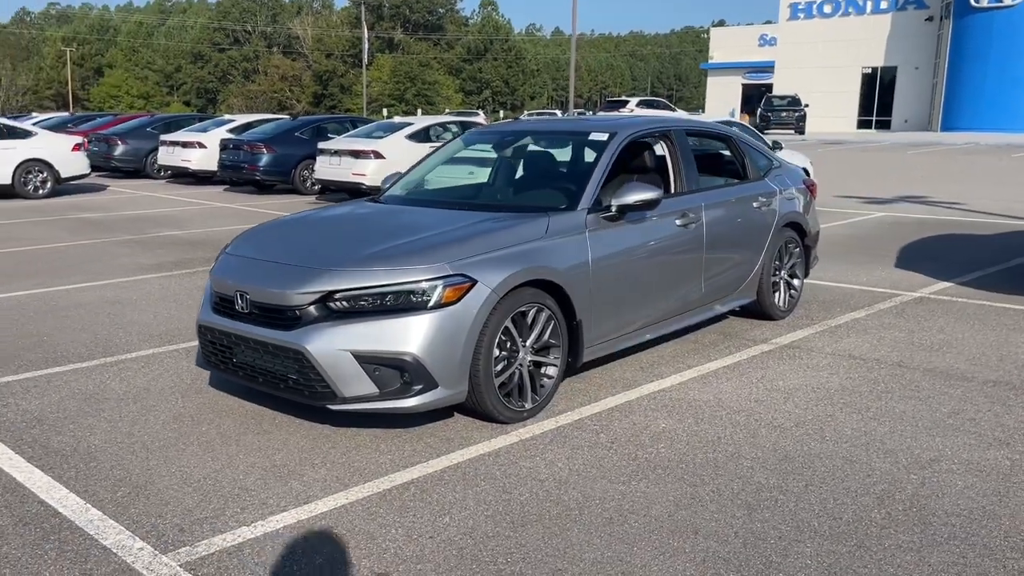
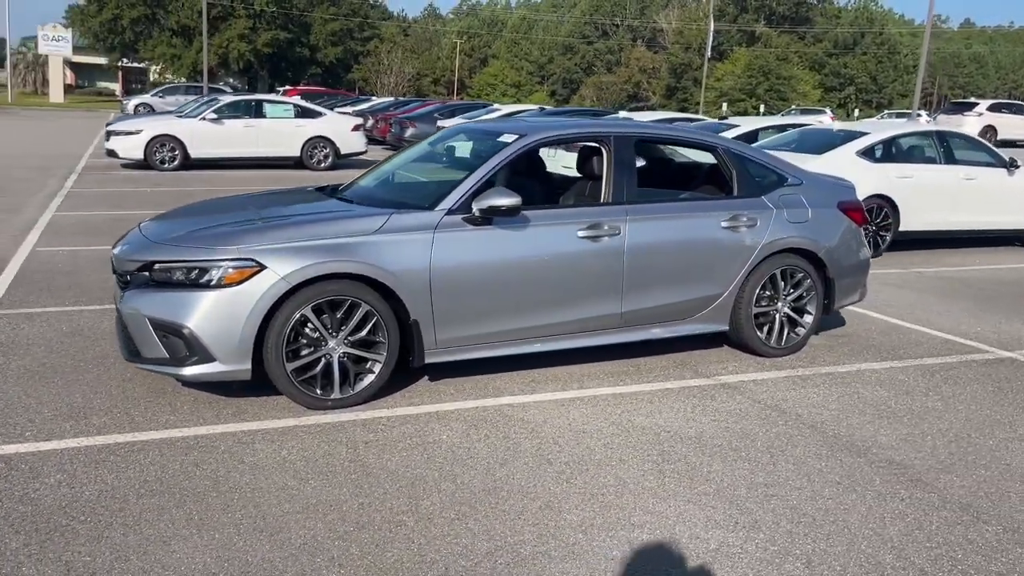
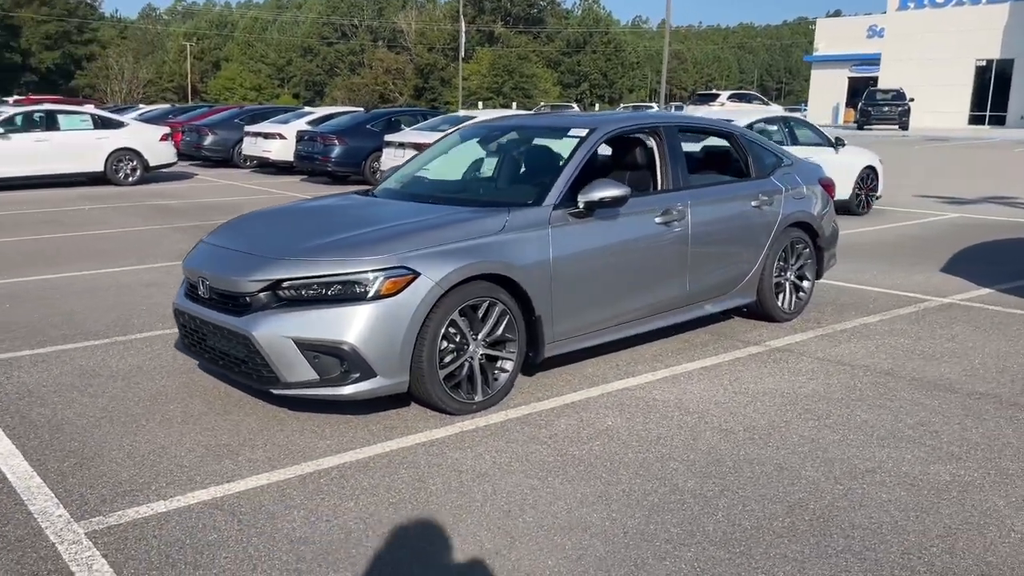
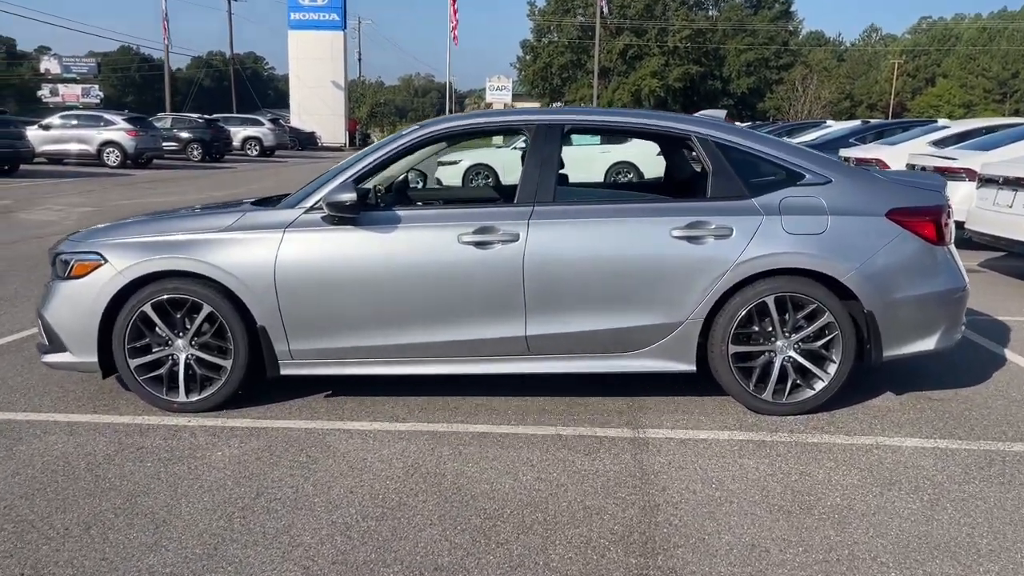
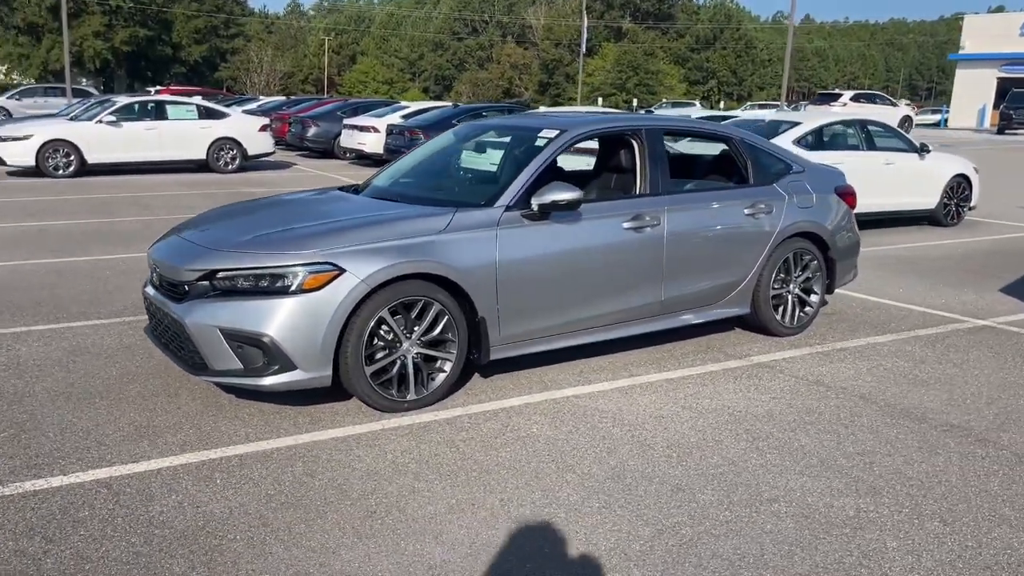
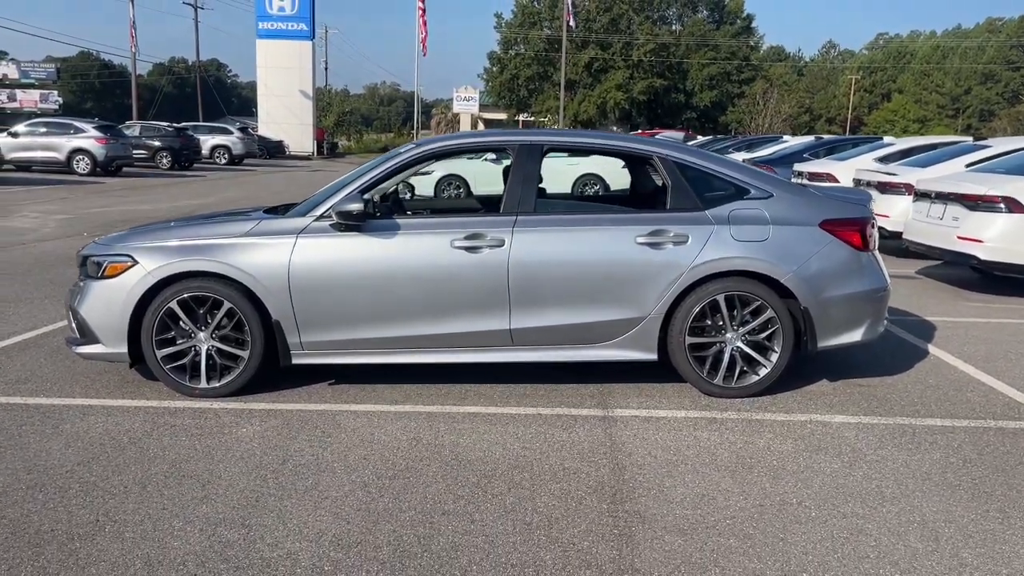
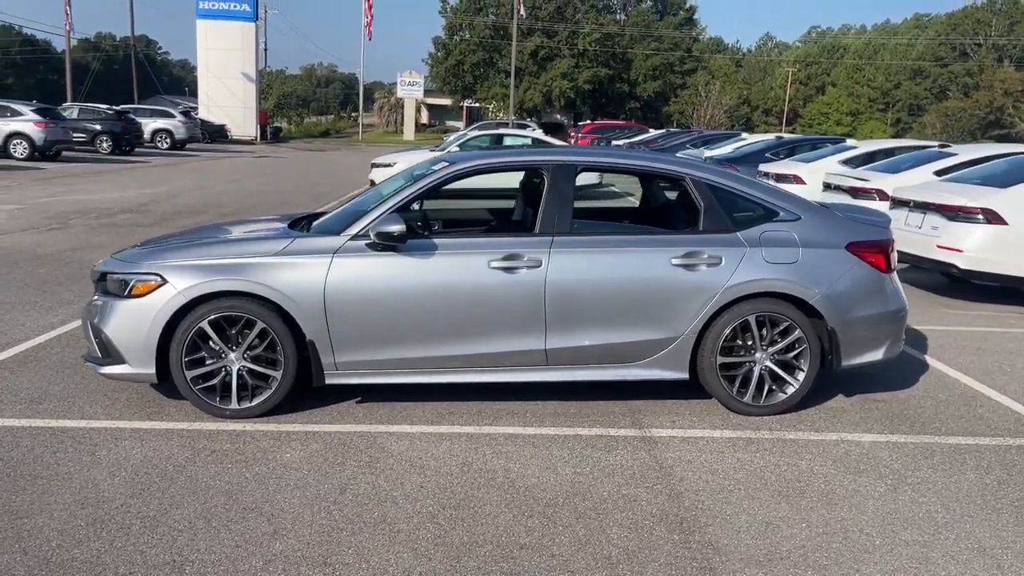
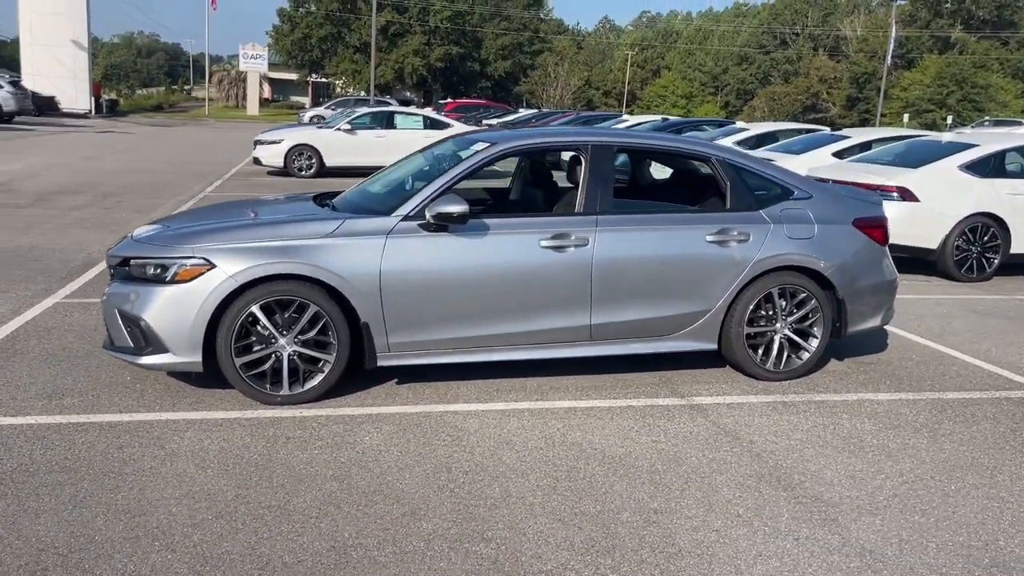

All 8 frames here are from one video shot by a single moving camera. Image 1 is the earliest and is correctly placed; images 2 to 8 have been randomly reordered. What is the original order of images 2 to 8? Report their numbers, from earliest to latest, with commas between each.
3, 5, 2, 8, 7, 6, 4
